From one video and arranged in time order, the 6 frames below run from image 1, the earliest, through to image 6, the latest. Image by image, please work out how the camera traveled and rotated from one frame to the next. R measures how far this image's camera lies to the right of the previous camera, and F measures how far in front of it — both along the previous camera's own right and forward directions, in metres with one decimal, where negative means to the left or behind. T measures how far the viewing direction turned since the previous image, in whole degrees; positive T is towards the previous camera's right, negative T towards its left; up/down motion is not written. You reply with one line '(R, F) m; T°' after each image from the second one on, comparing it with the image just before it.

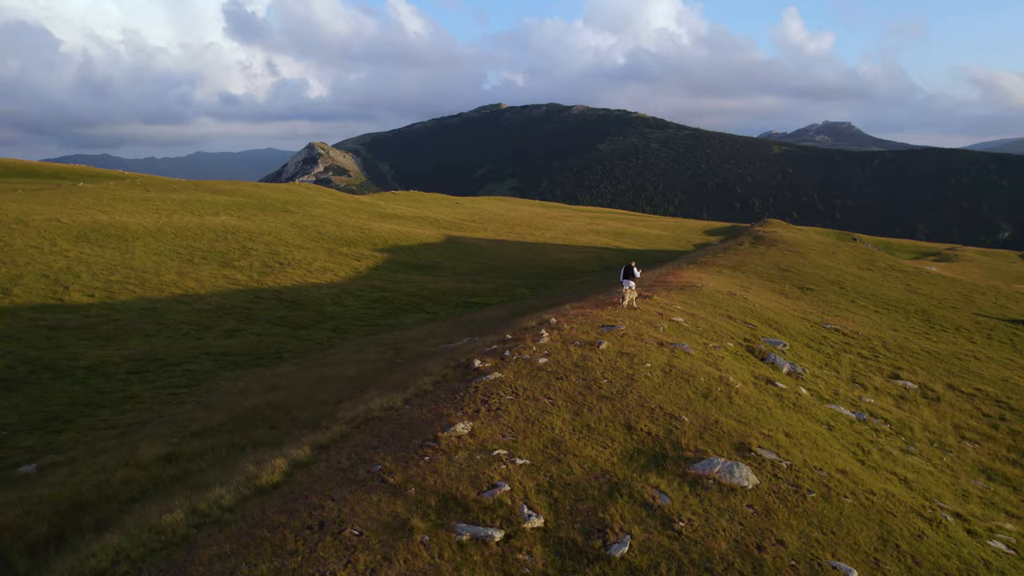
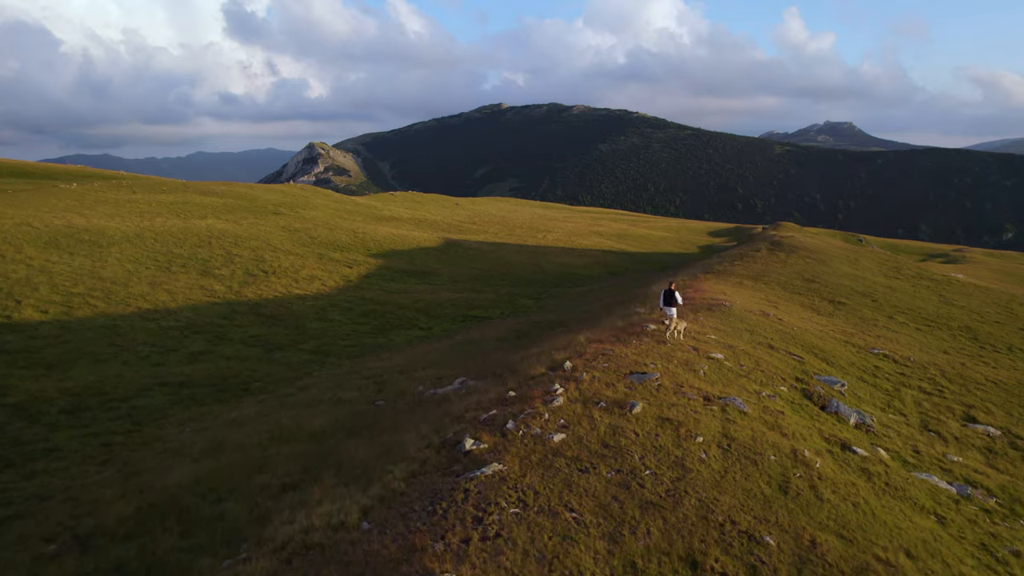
(-0.1, +3.6) m; 0°
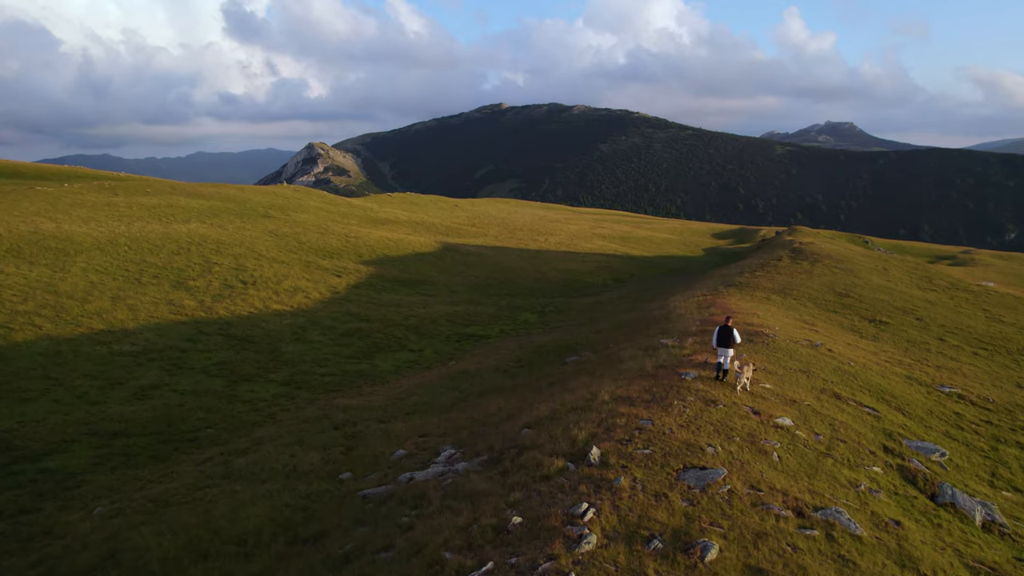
(0.0, +4.0) m; 0°
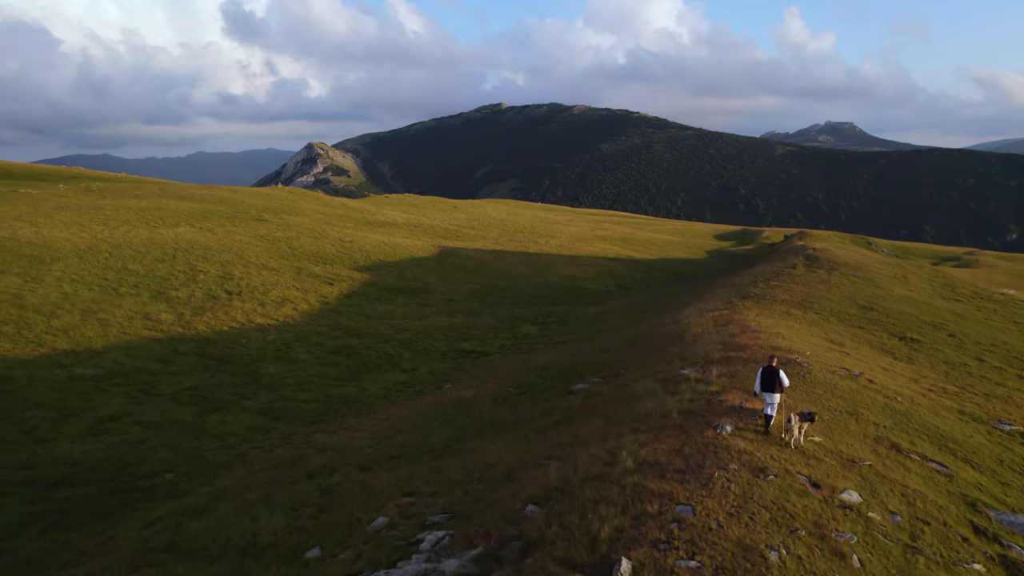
(0.0, +2.5) m; 0°
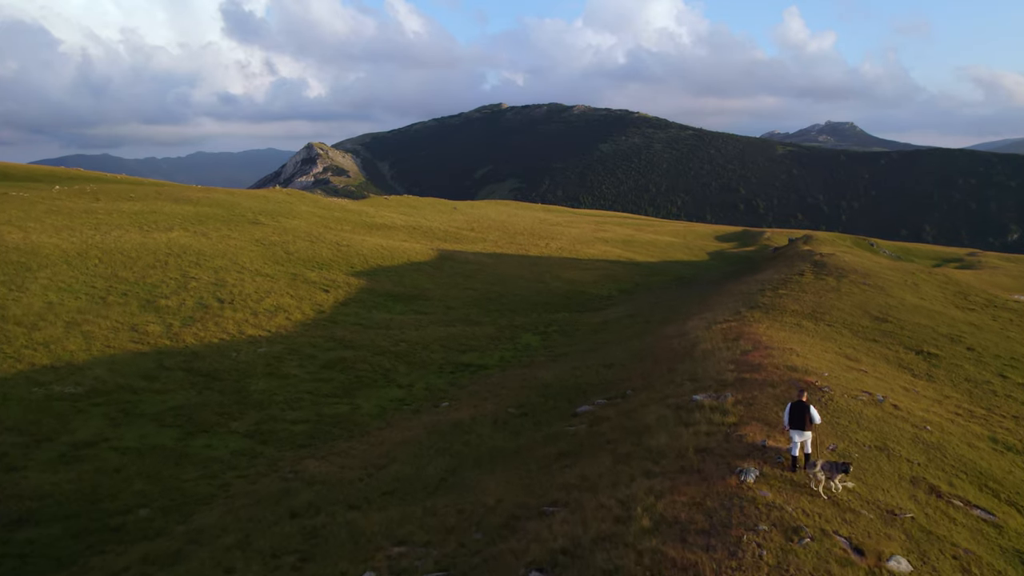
(0.0, +1.3) m; 0°
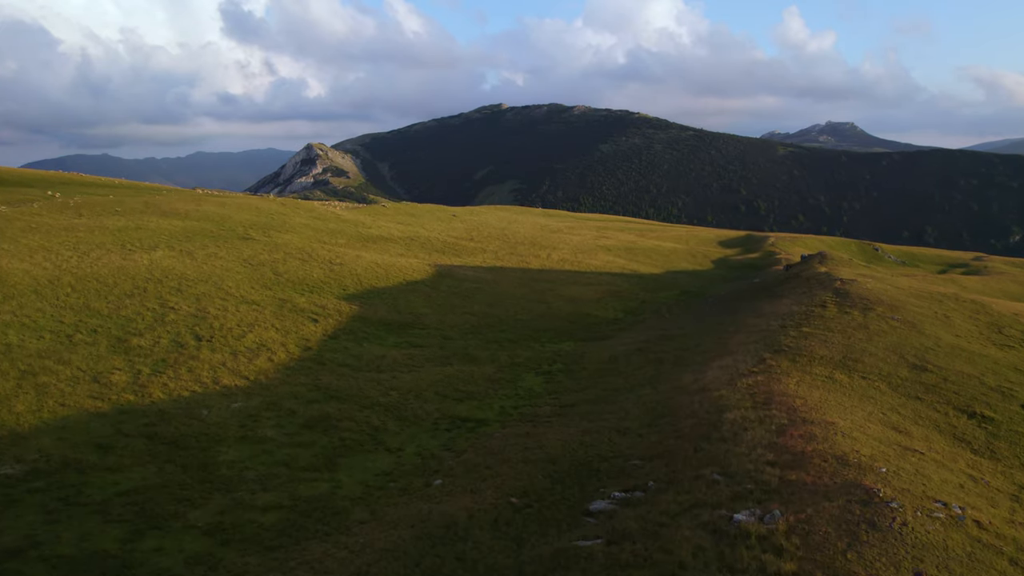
(-0.1, +3.2) m; 0°
